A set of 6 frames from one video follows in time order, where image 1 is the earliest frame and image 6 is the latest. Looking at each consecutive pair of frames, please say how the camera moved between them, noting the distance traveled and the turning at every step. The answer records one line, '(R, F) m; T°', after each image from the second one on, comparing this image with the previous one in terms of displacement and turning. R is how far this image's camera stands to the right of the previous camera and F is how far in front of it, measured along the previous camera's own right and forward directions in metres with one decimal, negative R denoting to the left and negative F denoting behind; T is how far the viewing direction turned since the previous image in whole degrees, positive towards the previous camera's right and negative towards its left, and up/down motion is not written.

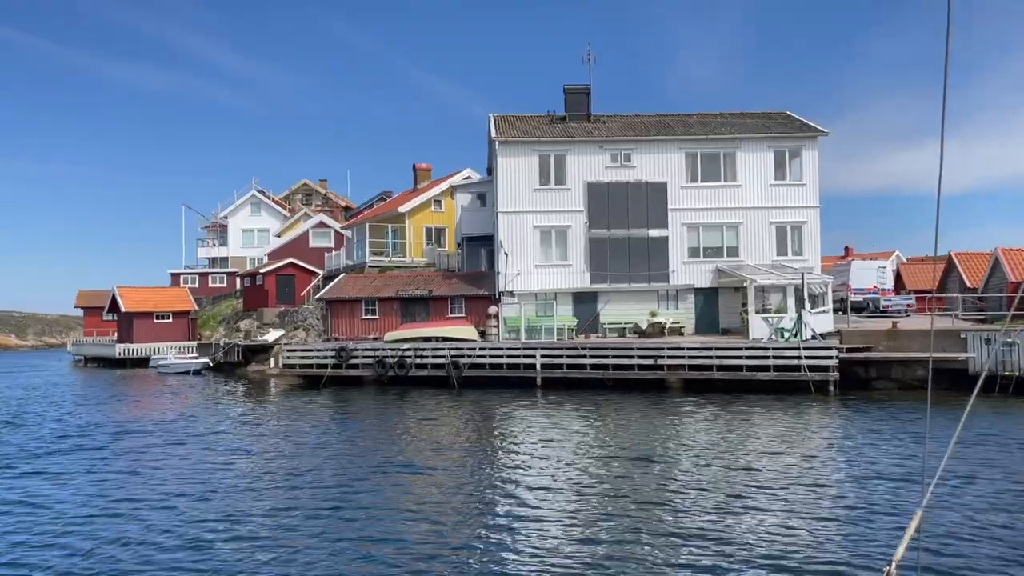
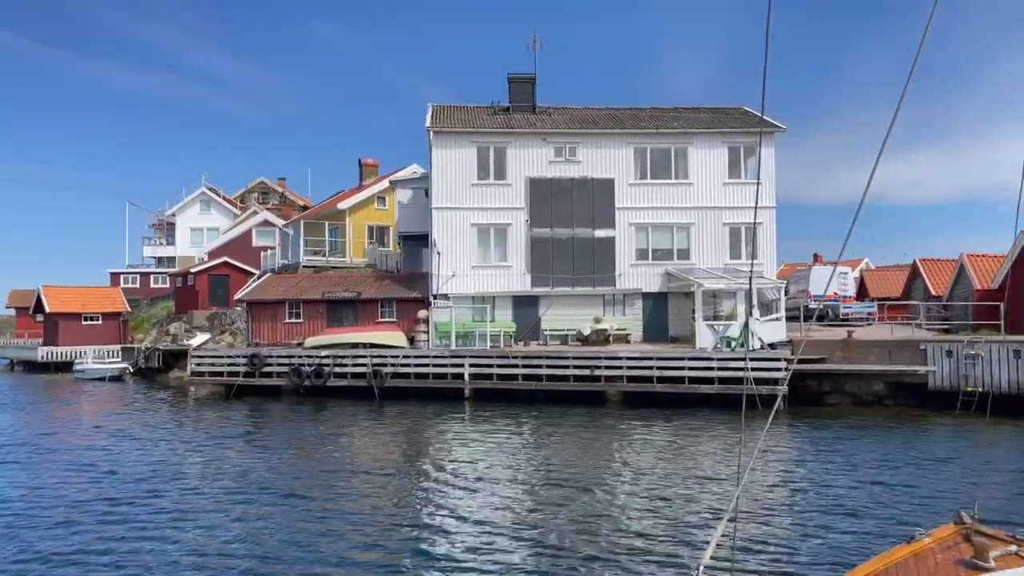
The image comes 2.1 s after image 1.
(+1.5, +2.2) m; +2°
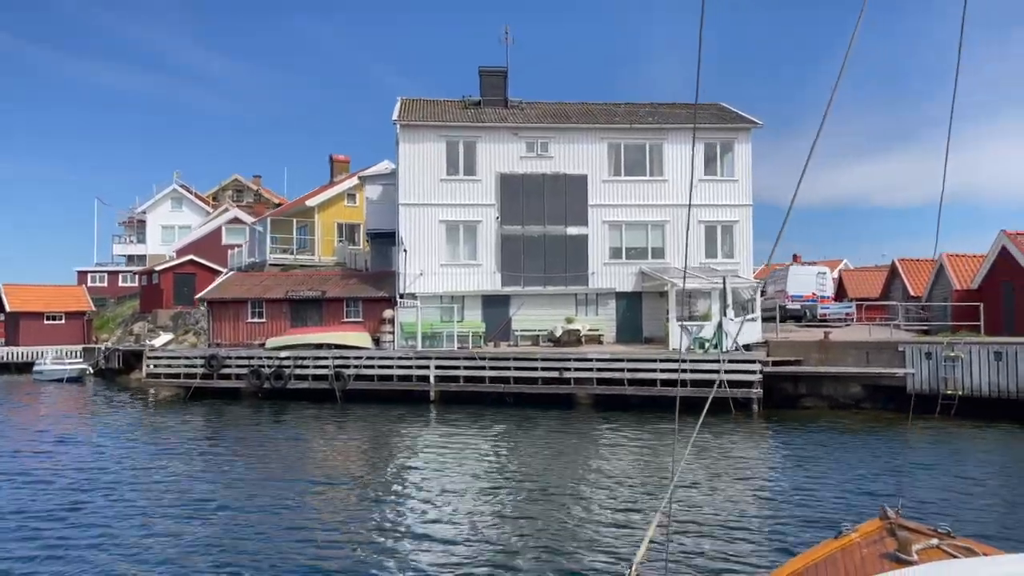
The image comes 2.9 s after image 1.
(+0.5, +0.9) m; +1°
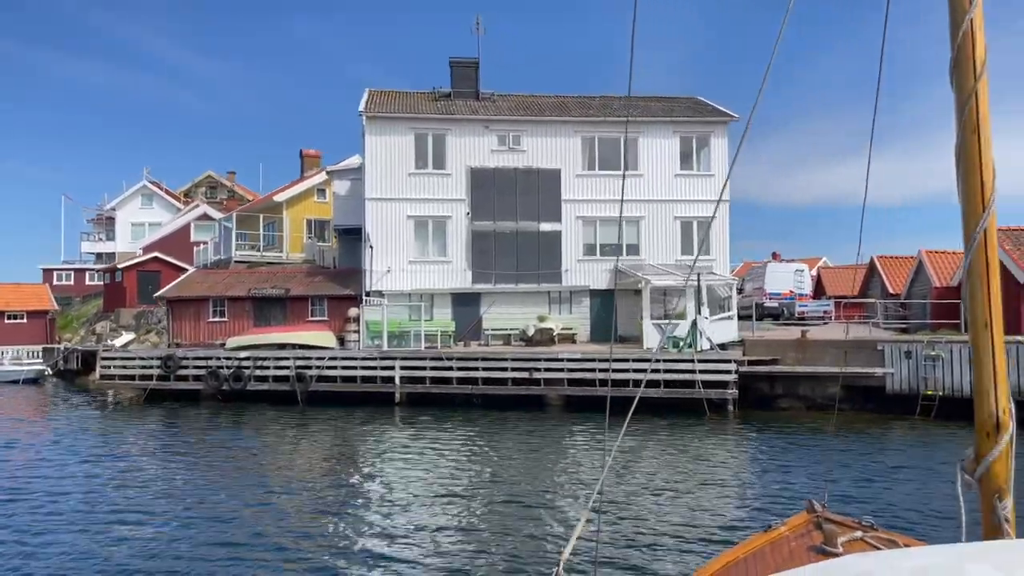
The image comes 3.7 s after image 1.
(+0.4, +0.8) m; +1°
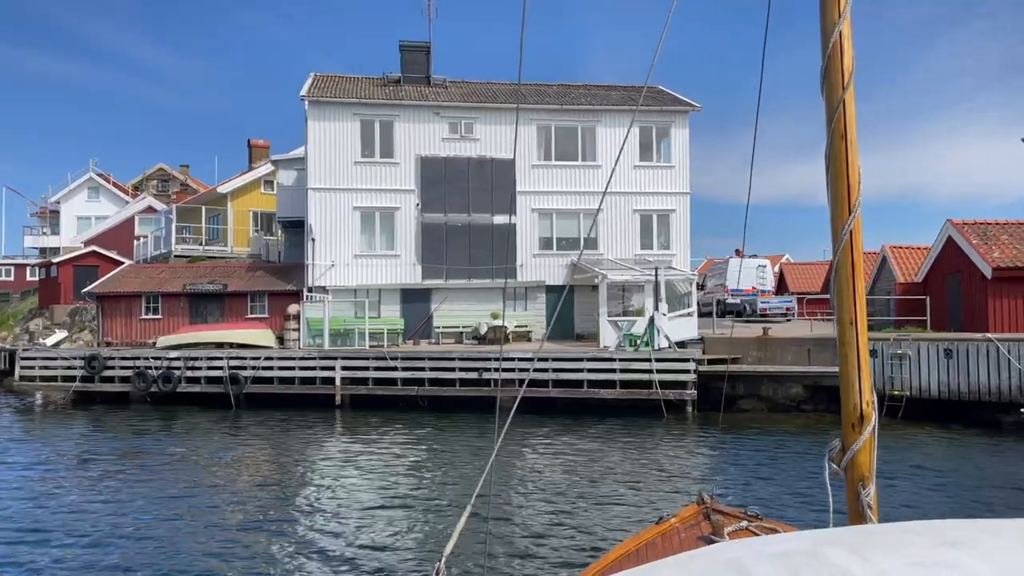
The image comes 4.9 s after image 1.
(+0.5, +1.2) m; +2°
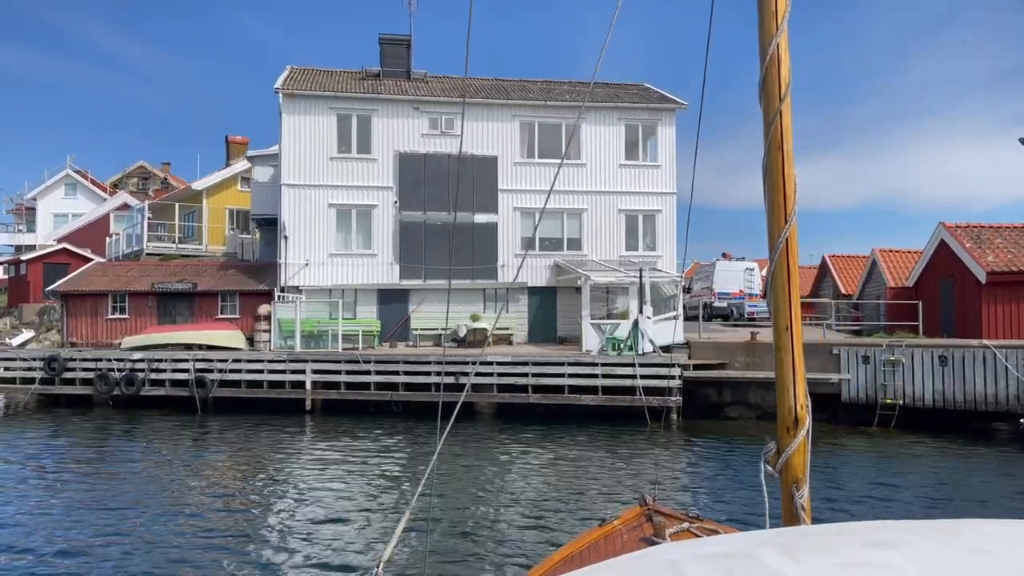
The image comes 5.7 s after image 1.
(+0.2, +0.8) m; +1°
